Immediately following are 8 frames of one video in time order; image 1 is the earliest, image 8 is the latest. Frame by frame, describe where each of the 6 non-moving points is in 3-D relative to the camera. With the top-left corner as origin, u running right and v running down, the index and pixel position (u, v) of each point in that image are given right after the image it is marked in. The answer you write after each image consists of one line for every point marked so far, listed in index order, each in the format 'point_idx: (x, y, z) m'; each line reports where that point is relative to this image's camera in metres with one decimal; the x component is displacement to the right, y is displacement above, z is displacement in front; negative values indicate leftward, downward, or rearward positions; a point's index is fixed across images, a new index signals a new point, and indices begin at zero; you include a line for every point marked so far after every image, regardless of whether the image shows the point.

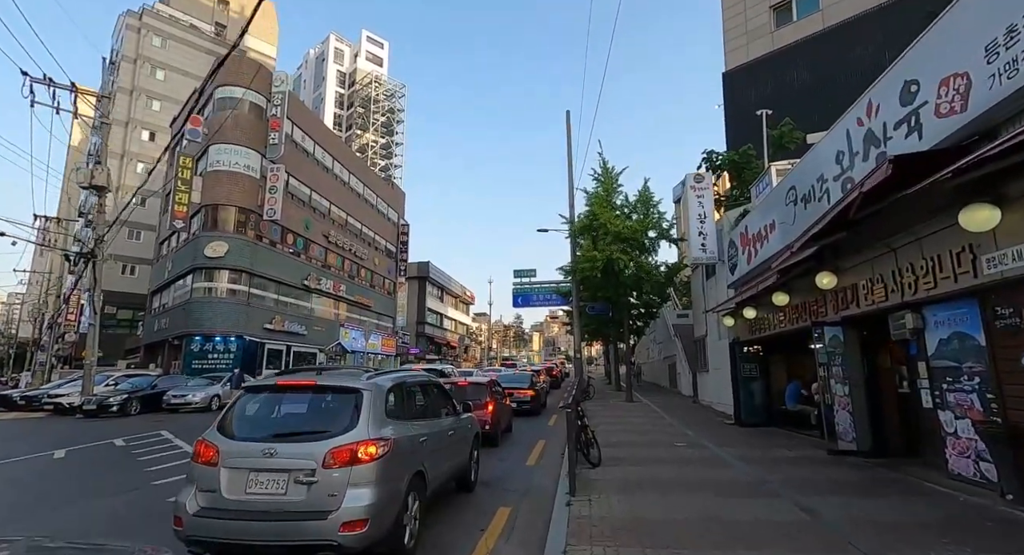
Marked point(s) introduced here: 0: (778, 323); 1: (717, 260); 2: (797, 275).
0: (+6.4, -1.1, +12.0) m
1: (+7.1, +0.6, +17.2) m
2: (+5.8, +0.1, +10.0) m
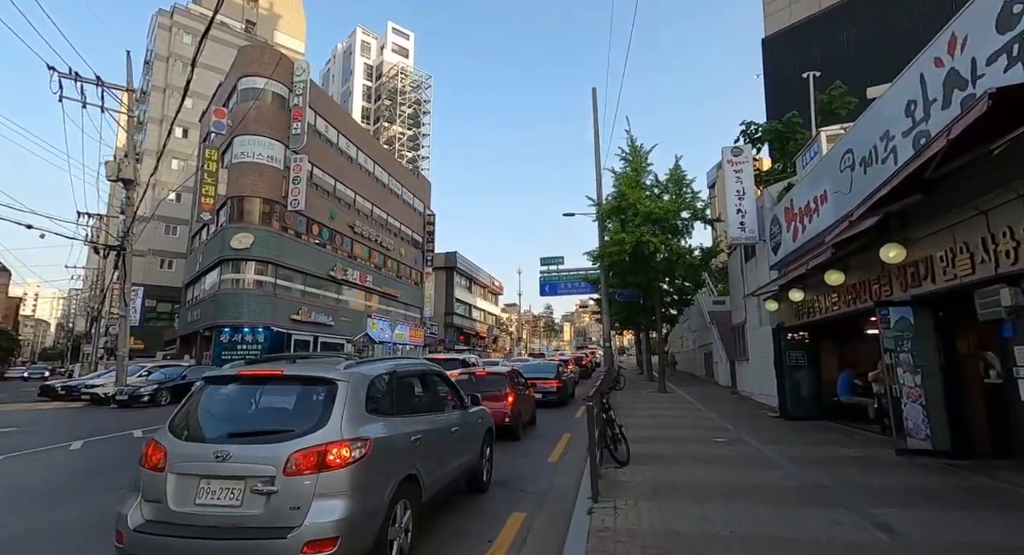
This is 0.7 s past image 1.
0: (+6.9, -0.6, +10.7) m
1: (+7.9, +1.2, +15.9) m
2: (+6.1, +0.5, +8.8) m
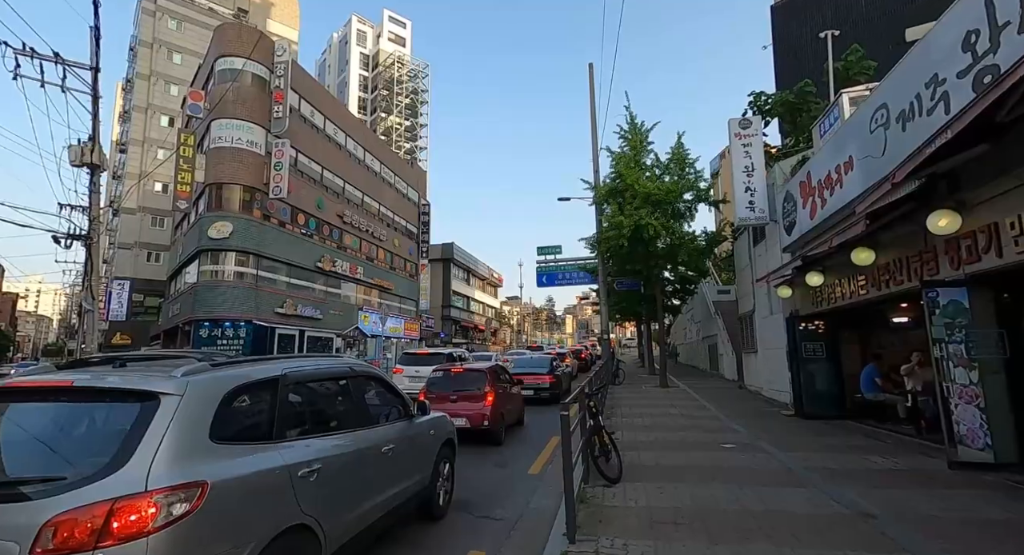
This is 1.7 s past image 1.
0: (+6.5, -0.2, +9.4) m
1: (+7.5, +1.7, +14.5) m
2: (+5.7, +0.8, +7.4) m
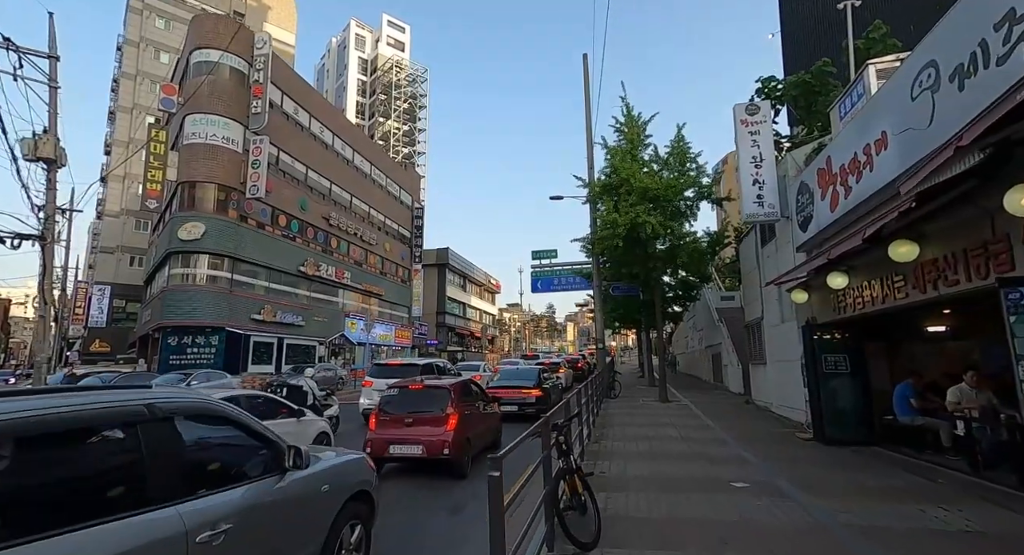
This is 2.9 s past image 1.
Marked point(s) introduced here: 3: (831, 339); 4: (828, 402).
0: (+5.9, -0.2, +7.8) m
1: (+6.9, +1.6, +12.9) m
2: (+5.2, +0.9, +5.9) m
3: (+6.5, -1.2, +10.0) m
4: (+6.2, -2.5, +9.8) m
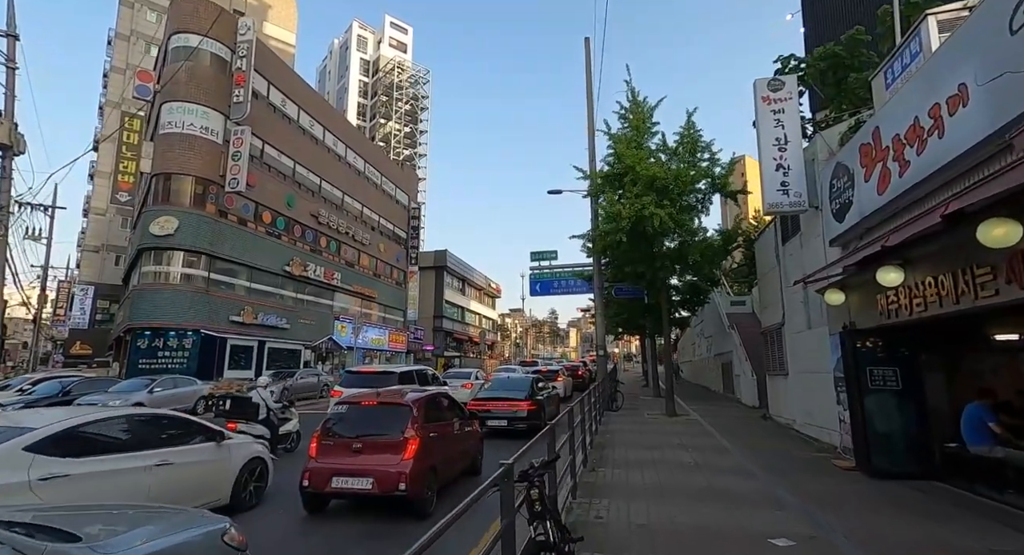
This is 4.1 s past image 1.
0: (+5.6, -0.2, +6.1) m
1: (+6.7, +1.6, +11.3) m
2: (+4.8, +1.0, +4.2) m
3: (+6.1, -1.2, +8.3) m
4: (+5.9, -2.4, +8.1) m
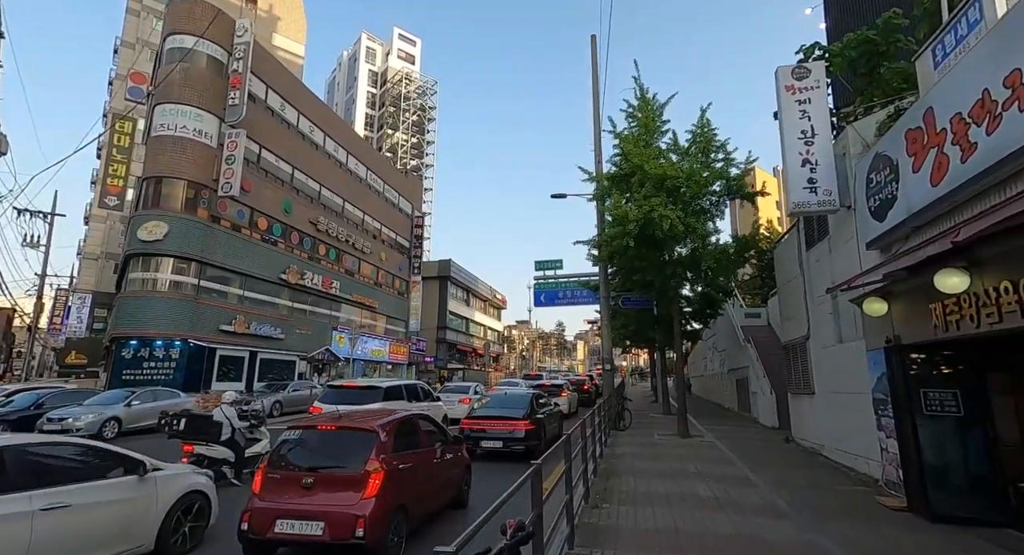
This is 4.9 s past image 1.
0: (+5.4, -0.2, +4.9) m
1: (+6.6, +1.4, +10.1) m
2: (+4.6, +1.0, +3.0) m
3: (+6.0, -1.3, +7.1) m
4: (+5.8, -2.5, +6.8) m
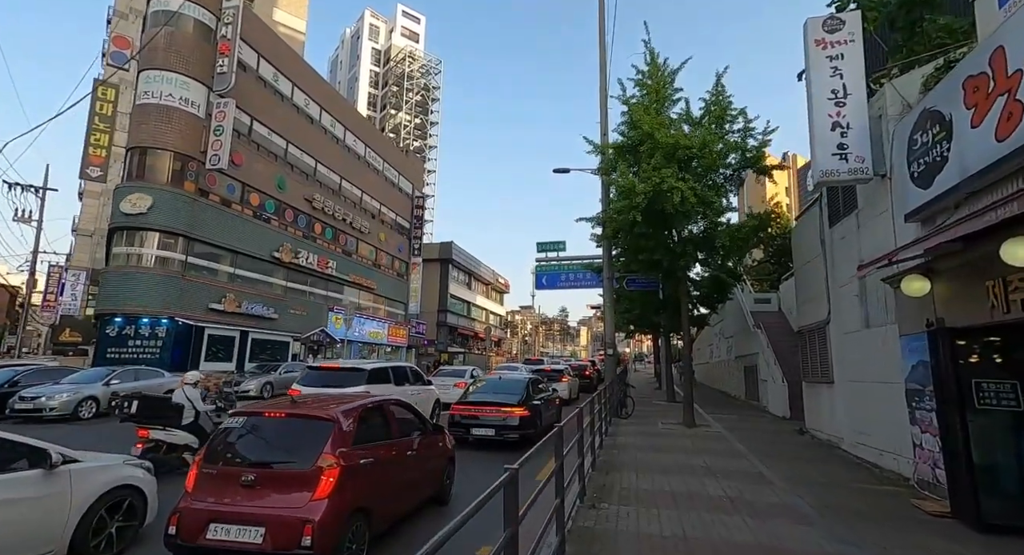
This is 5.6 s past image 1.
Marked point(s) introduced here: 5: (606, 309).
0: (+5.3, +0.1, +3.9) m
1: (+6.5, +1.8, +9.0) m
2: (+4.5, +1.2, +2.0) m
3: (+5.8, -0.9, +6.1) m
4: (+5.6, -2.1, +5.9) m
5: (+3.3, -1.1, +17.4) m
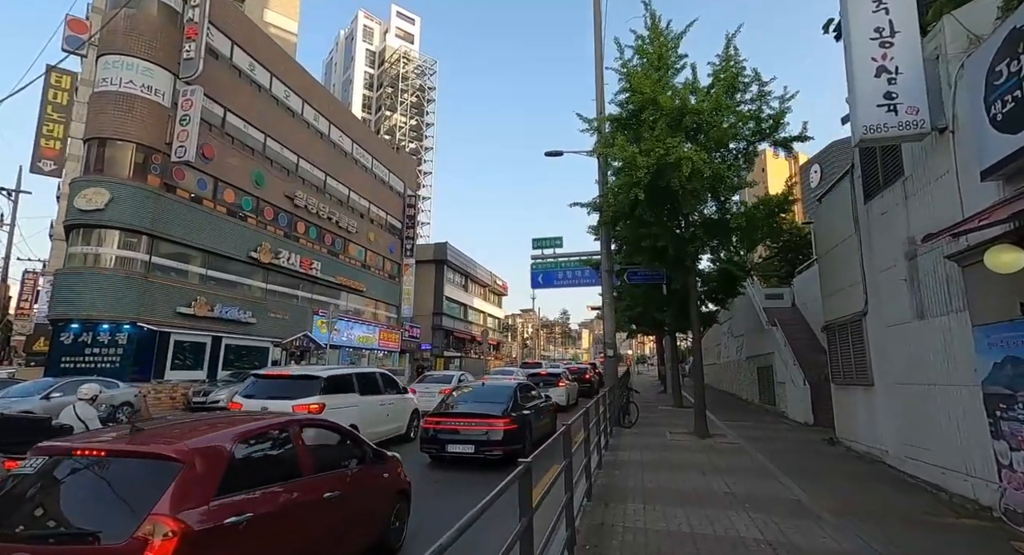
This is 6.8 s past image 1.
0: (+4.9, +0.4, +2.2) m
1: (+6.1, +2.2, +7.3) m
2: (+4.1, +1.6, +0.3) m
3: (+5.5, -0.6, +4.4) m
4: (+5.2, -1.8, +4.2) m
5: (+3.0, -0.9, +15.7) m
